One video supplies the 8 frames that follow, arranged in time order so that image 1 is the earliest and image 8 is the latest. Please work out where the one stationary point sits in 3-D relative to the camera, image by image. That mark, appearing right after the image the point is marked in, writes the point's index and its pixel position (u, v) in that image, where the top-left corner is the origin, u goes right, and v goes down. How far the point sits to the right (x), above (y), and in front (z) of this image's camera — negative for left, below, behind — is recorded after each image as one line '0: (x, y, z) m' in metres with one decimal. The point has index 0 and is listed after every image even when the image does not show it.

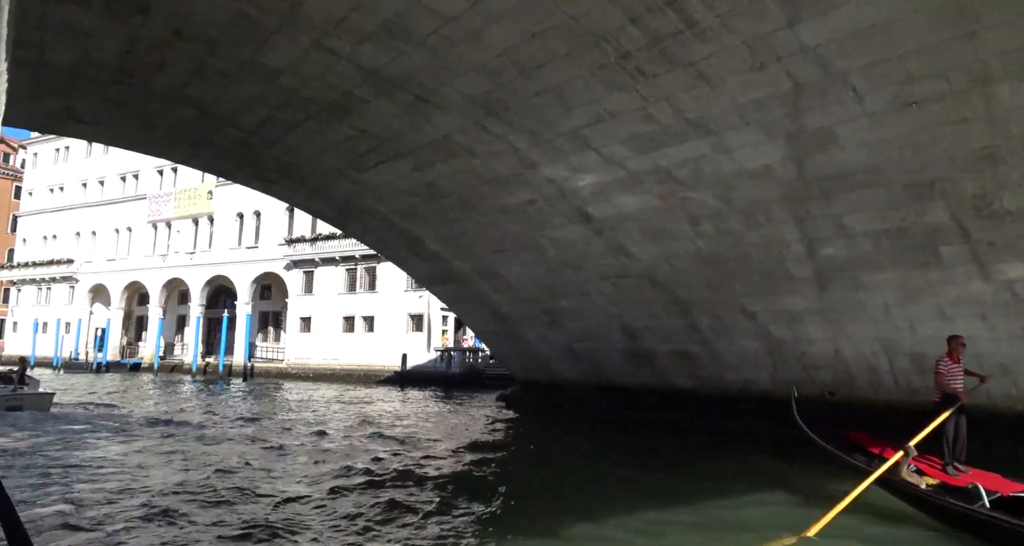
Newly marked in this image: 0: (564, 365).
0: (+1.2, -2.0, +13.5) m
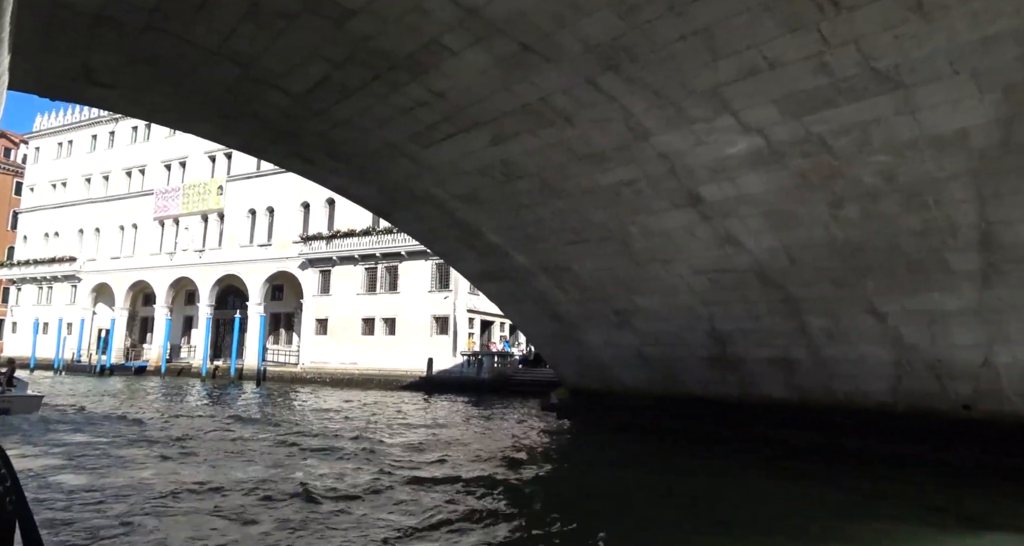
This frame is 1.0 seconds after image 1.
0: (+2.3, -1.9, +12.1) m
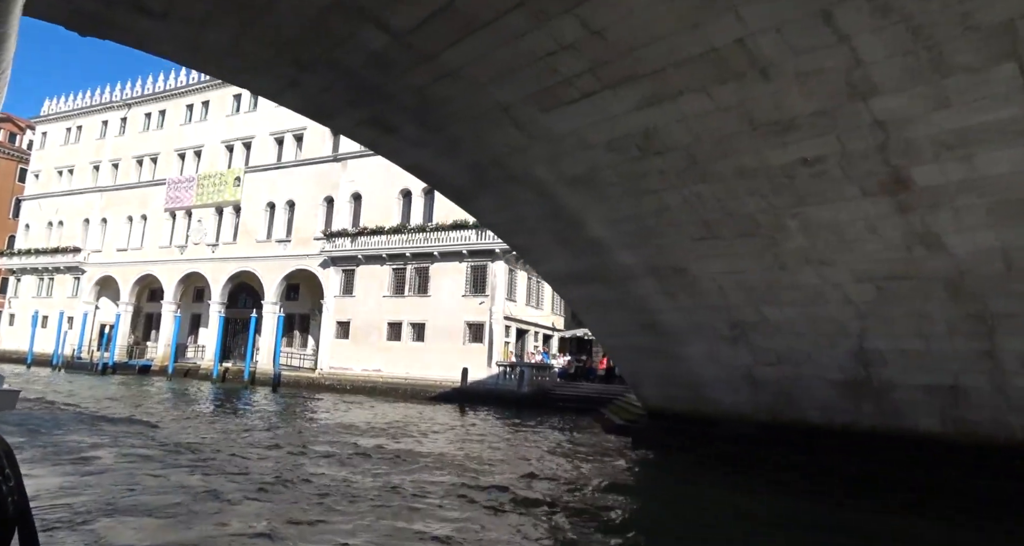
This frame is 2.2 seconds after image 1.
0: (+3.7, -2.1, +10.5) m
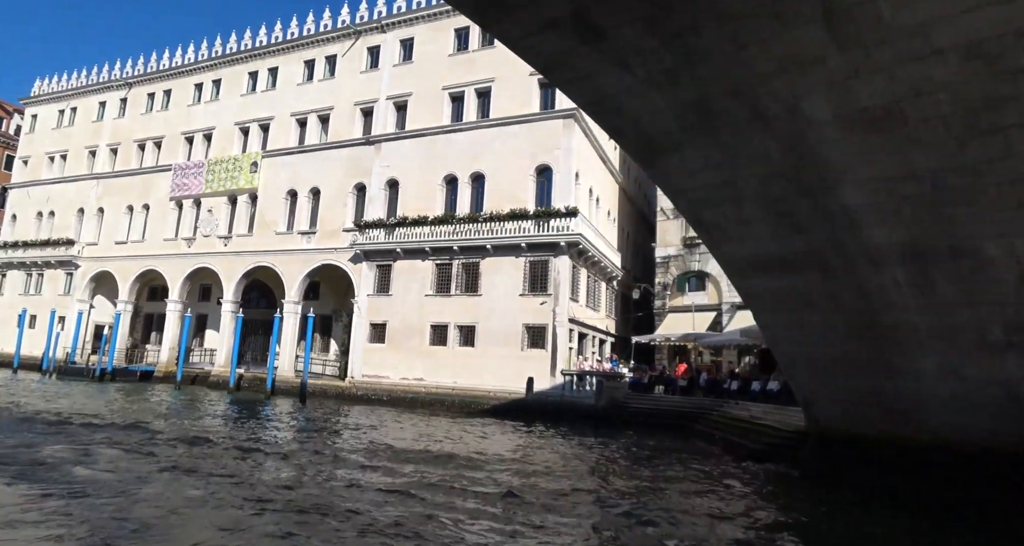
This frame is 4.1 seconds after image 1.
0: (+5.9, -1.9, +8.1) m
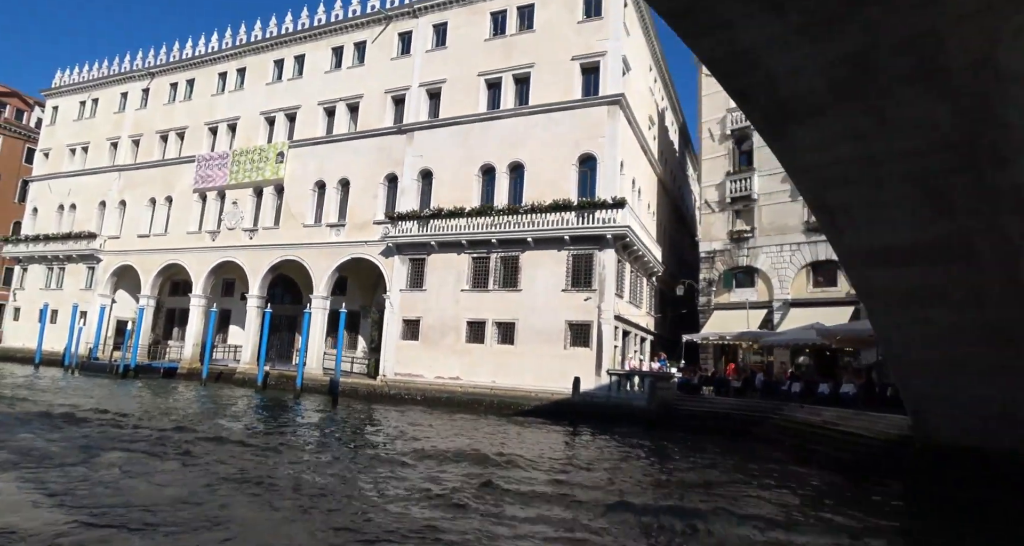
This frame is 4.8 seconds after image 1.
0: (+6.9, -1.8, +7.0) m
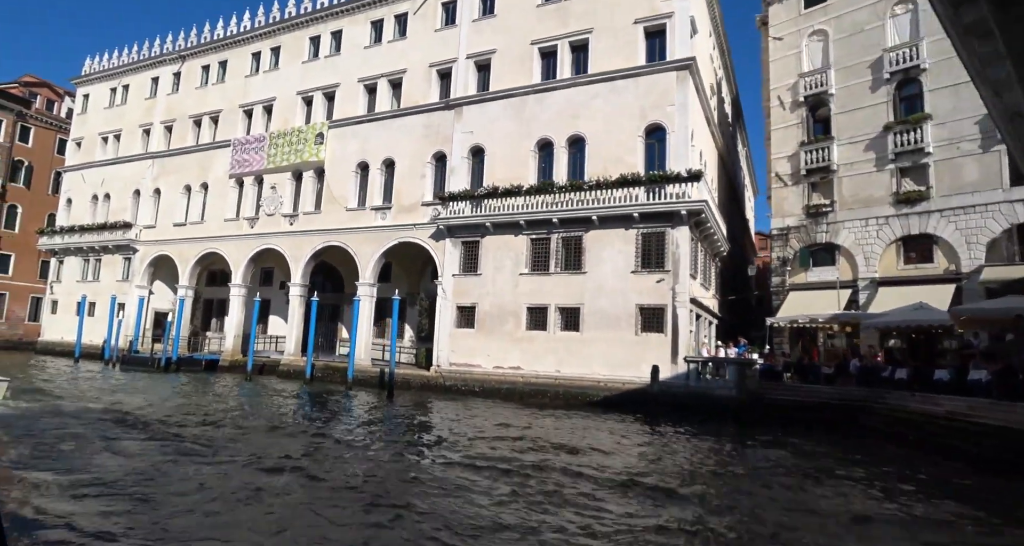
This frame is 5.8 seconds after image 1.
0: (+8.3, -1.4, +5.6) m
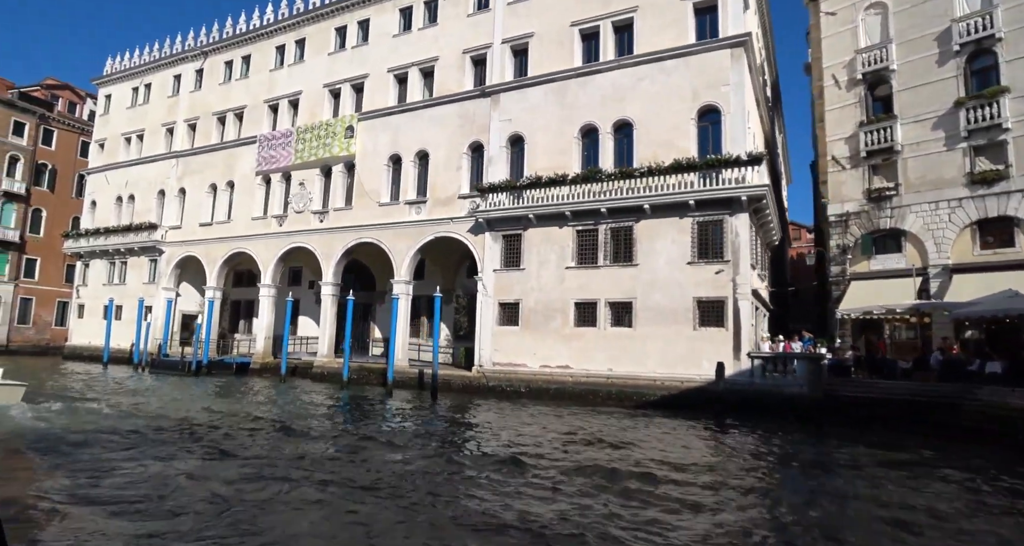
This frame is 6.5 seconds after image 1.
0: (+9.3, -1.1, +4.4) m
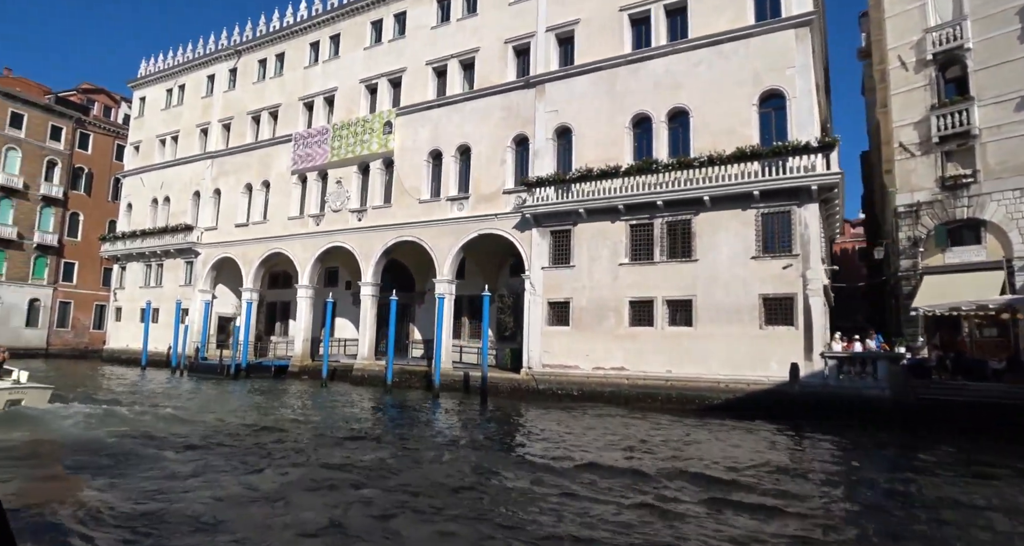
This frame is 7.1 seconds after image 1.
0: (+10.2, -1.0, +3.3) m
